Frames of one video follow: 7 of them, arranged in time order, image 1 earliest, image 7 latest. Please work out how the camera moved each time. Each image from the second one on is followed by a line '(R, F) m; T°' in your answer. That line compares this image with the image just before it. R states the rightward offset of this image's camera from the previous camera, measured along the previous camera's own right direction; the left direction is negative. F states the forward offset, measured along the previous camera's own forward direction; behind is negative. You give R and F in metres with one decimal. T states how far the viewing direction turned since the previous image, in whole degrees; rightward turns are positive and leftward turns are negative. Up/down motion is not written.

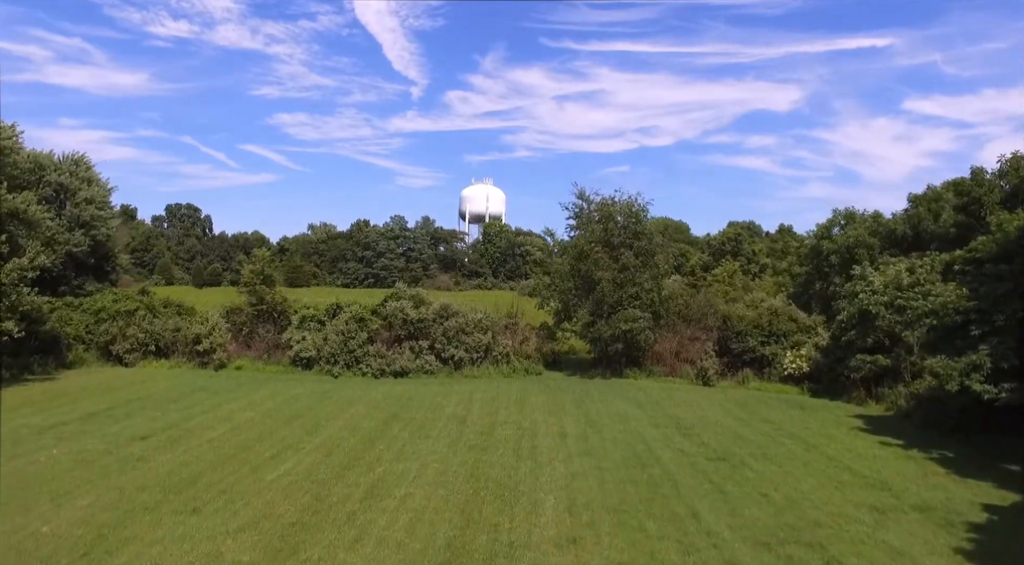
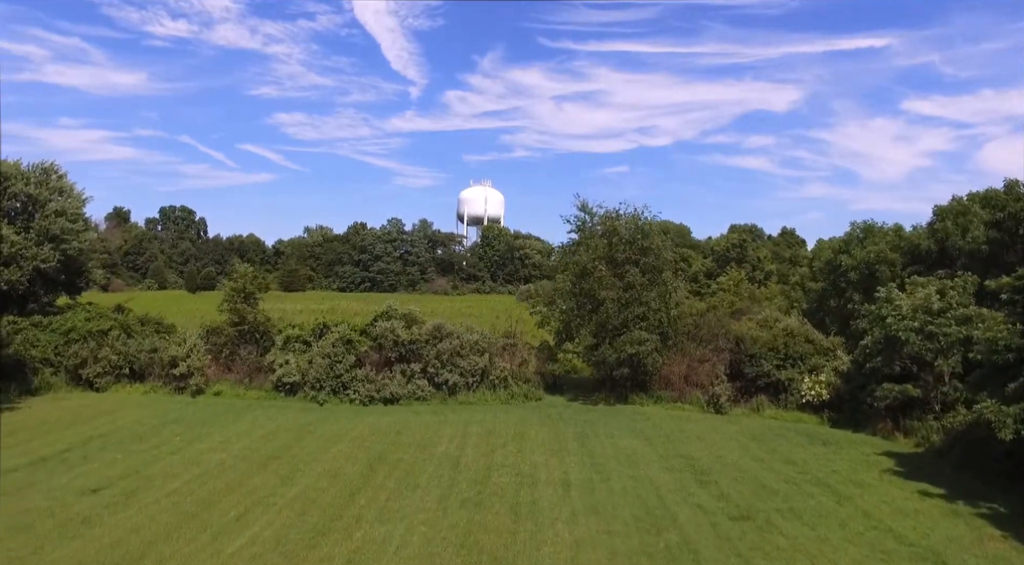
(0.0, +1.4) m; 0°
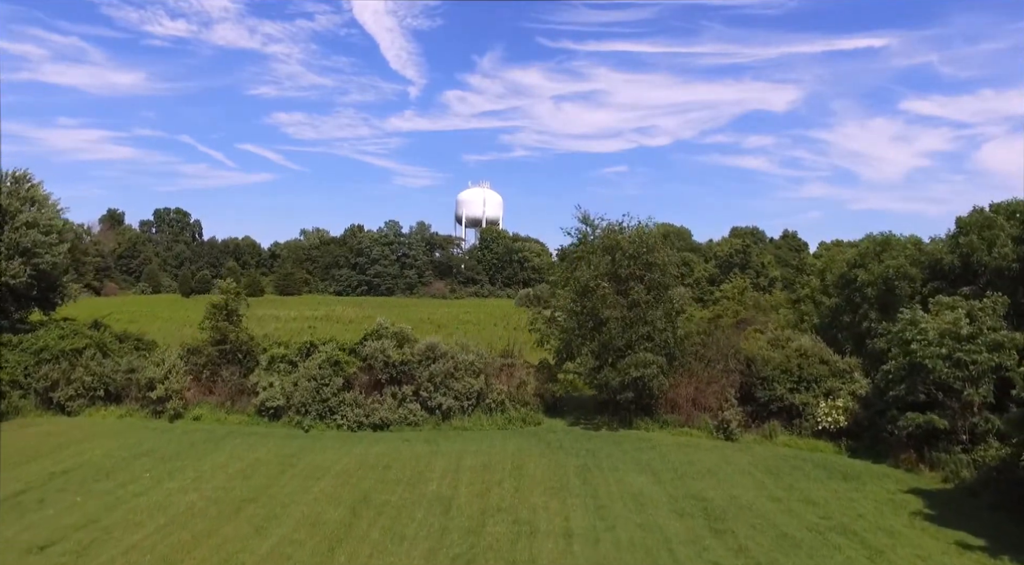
(0.0, +1.1) m; 0°
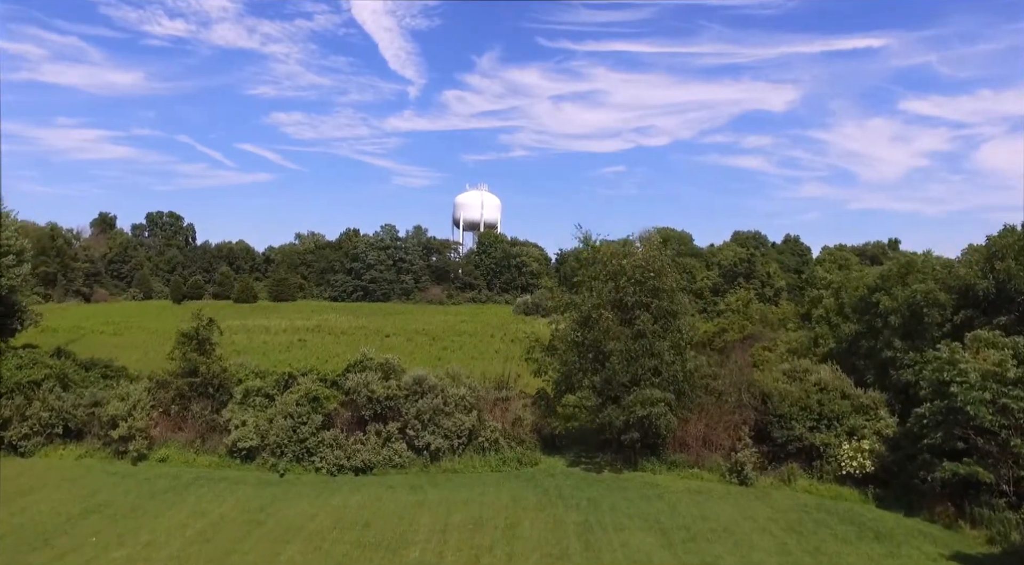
(+0.1, +1.5) m; 0°
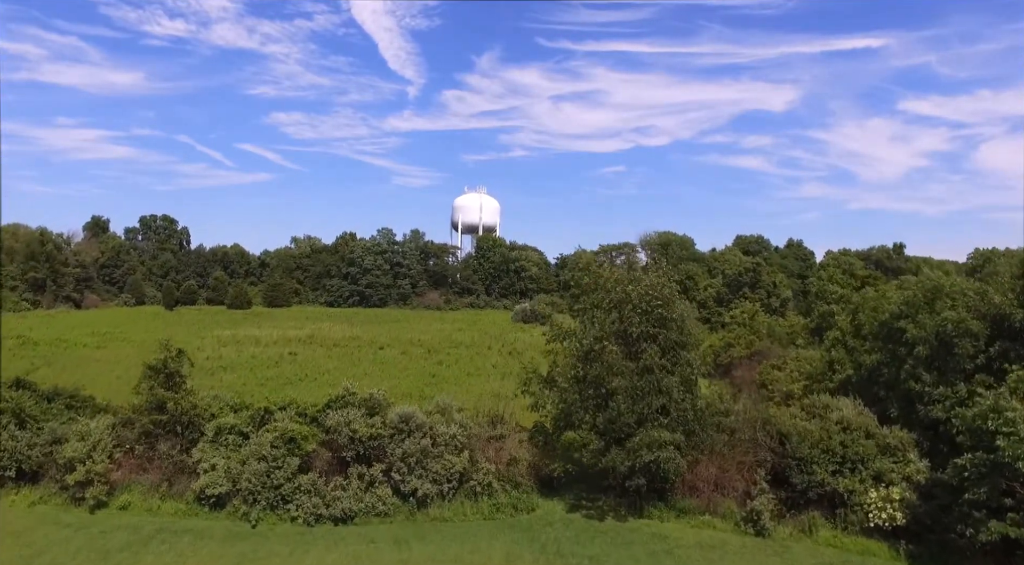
(+0.1, +1.5) m; 0°
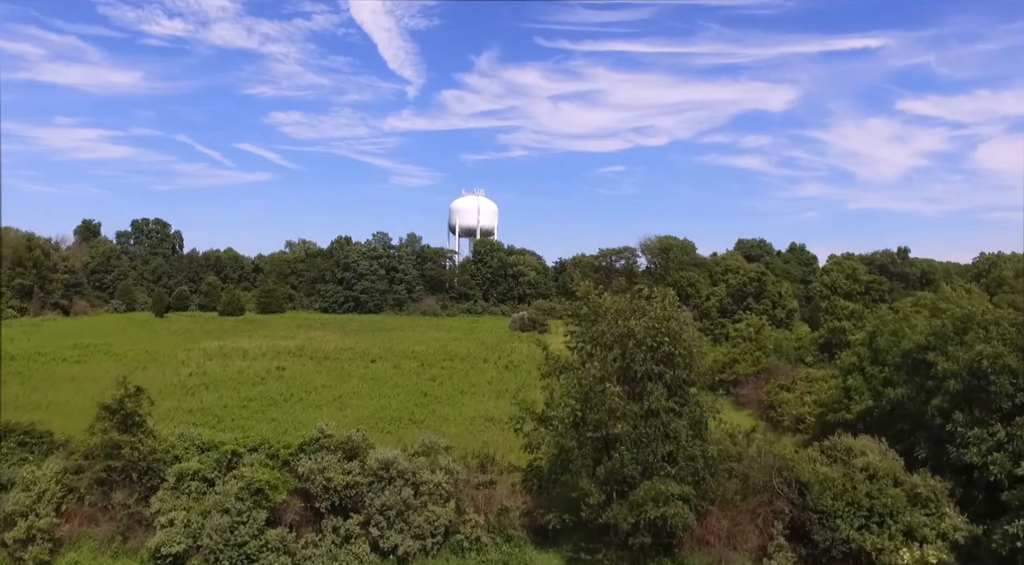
(+0.2, +1.5) m; 0°
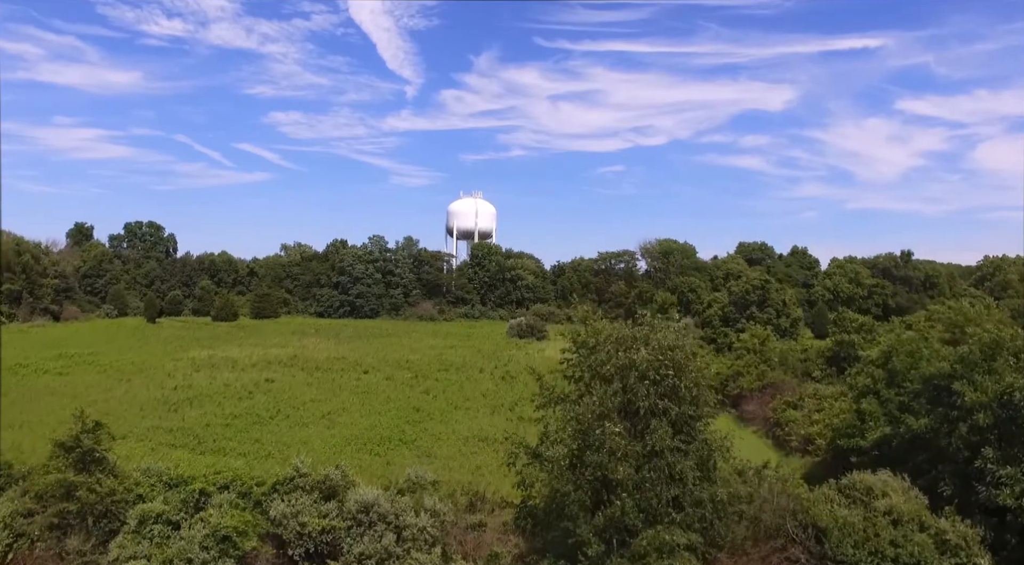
(+0.2, +1.2) m; 0°
